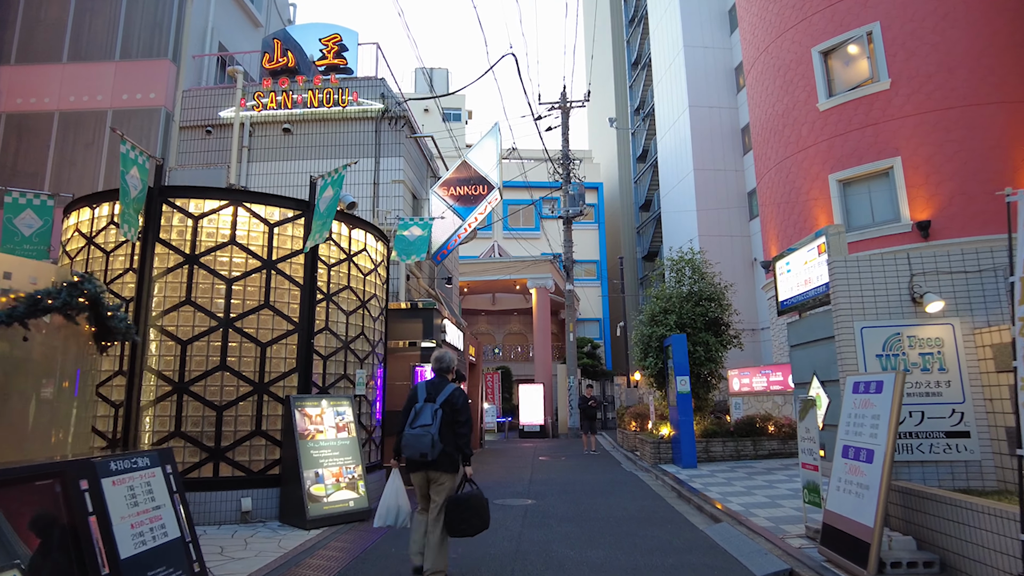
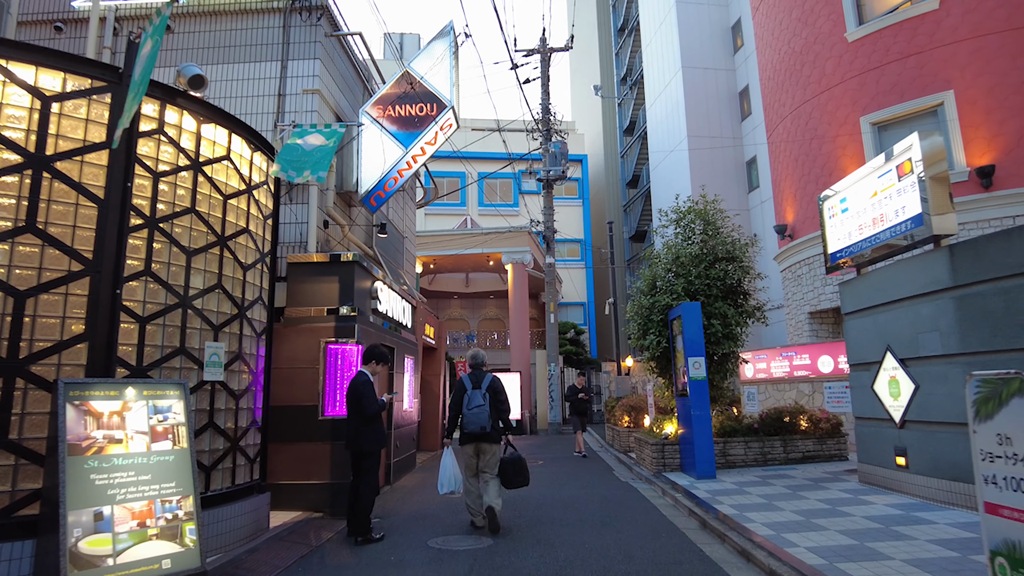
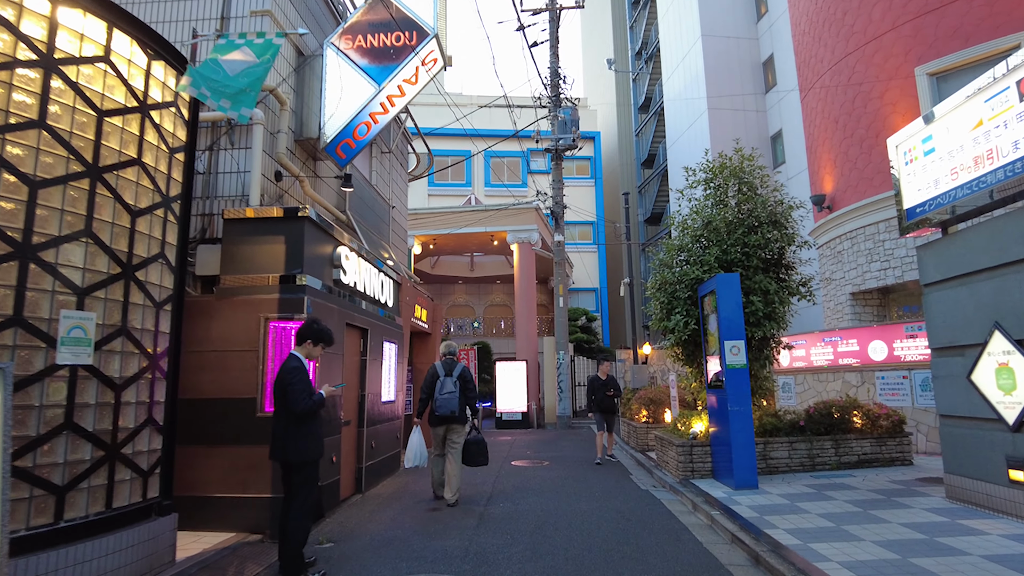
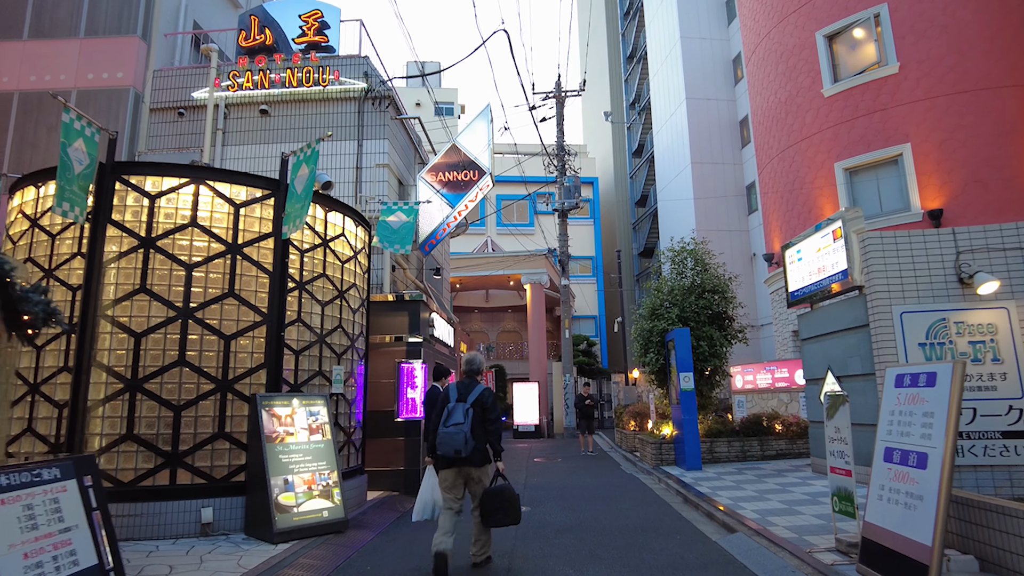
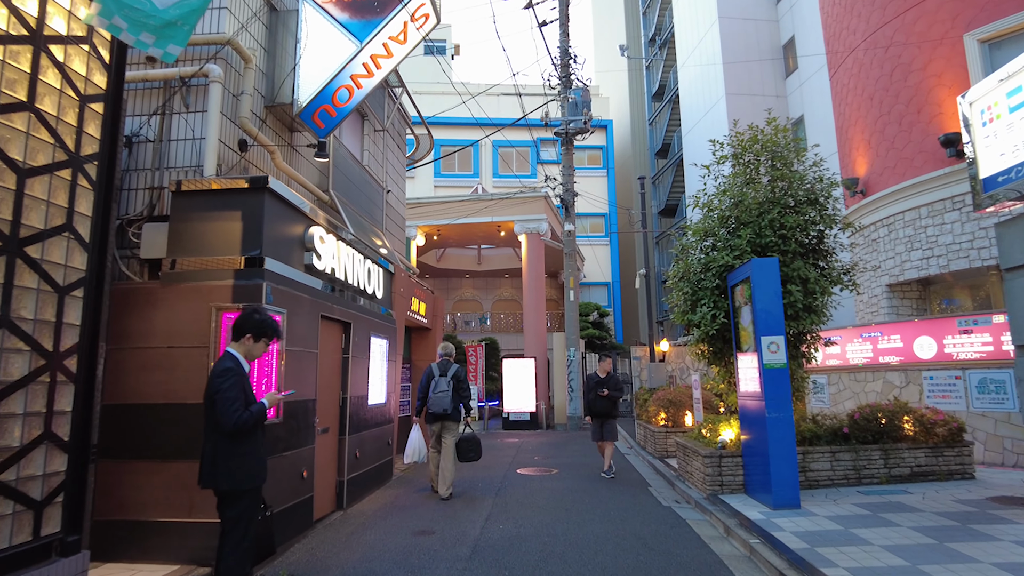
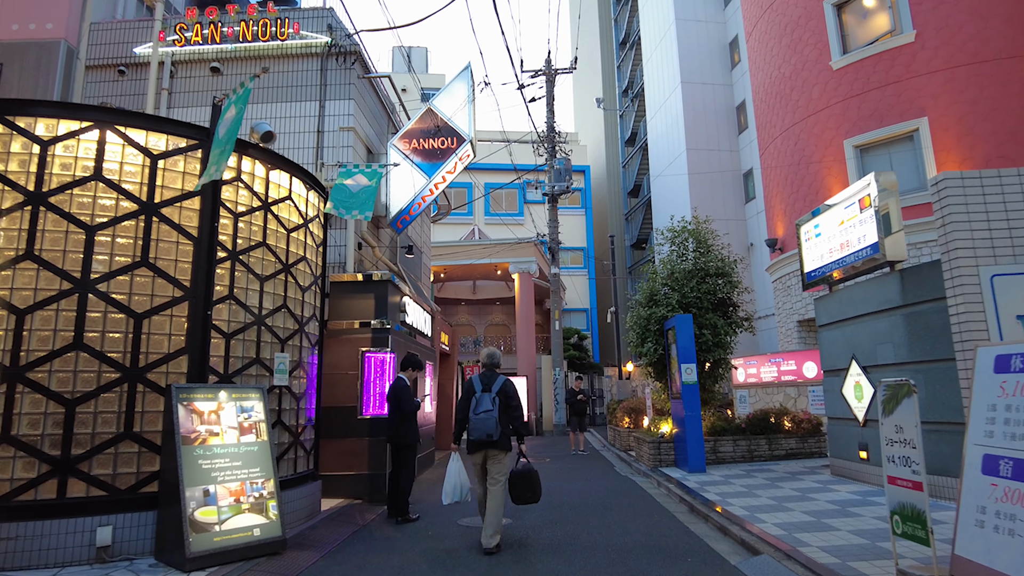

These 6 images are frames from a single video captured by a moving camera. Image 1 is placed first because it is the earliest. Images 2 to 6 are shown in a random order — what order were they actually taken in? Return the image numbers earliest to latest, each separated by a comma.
4, 6, 2, 3, 5
